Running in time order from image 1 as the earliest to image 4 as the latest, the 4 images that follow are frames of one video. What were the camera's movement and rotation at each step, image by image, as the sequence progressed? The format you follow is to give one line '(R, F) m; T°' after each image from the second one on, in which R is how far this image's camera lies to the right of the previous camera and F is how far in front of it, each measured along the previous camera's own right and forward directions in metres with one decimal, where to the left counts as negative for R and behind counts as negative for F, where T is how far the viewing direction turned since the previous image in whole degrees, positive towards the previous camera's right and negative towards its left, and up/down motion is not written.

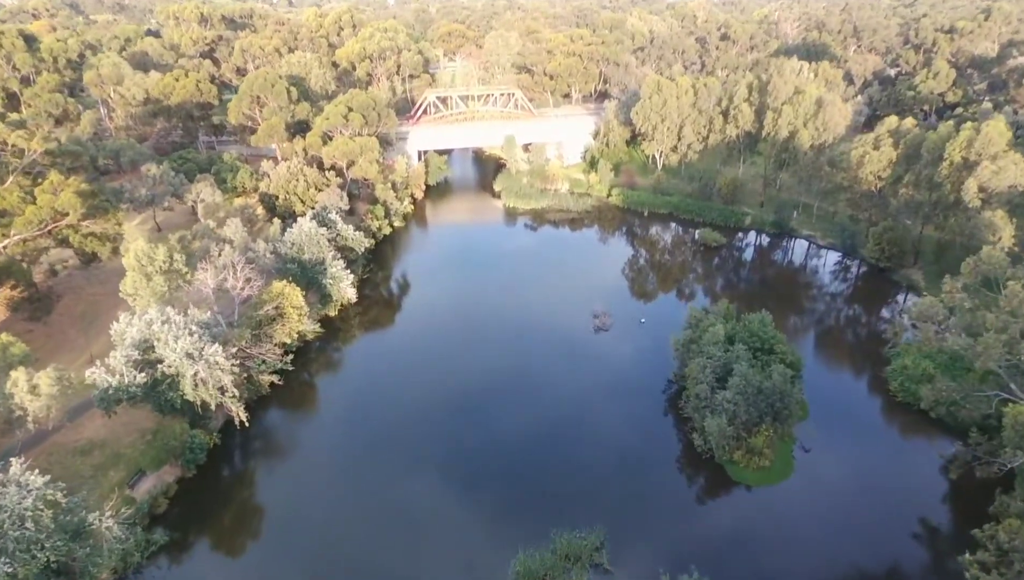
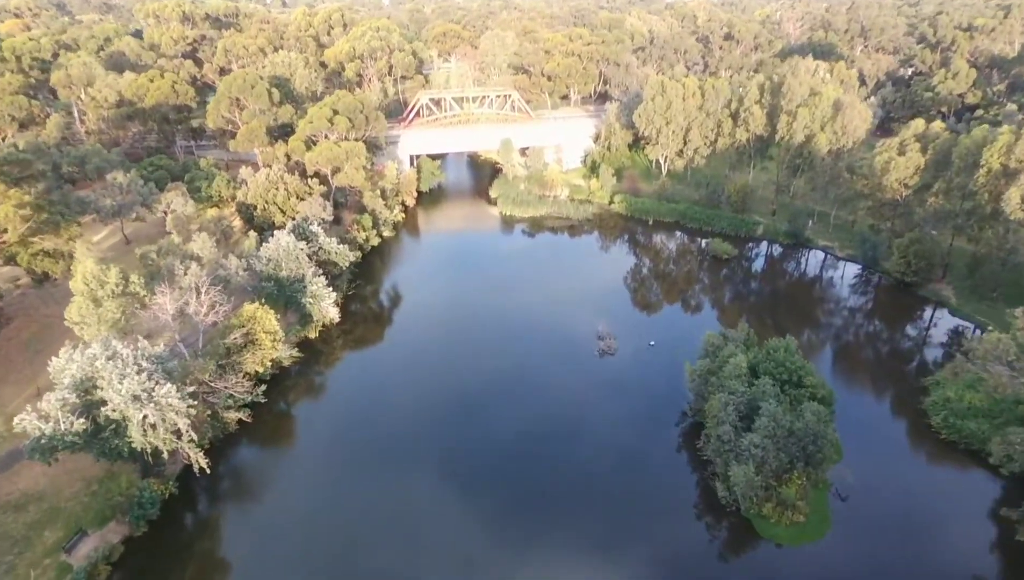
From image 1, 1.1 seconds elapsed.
(0.0, +3.6) m; 0°
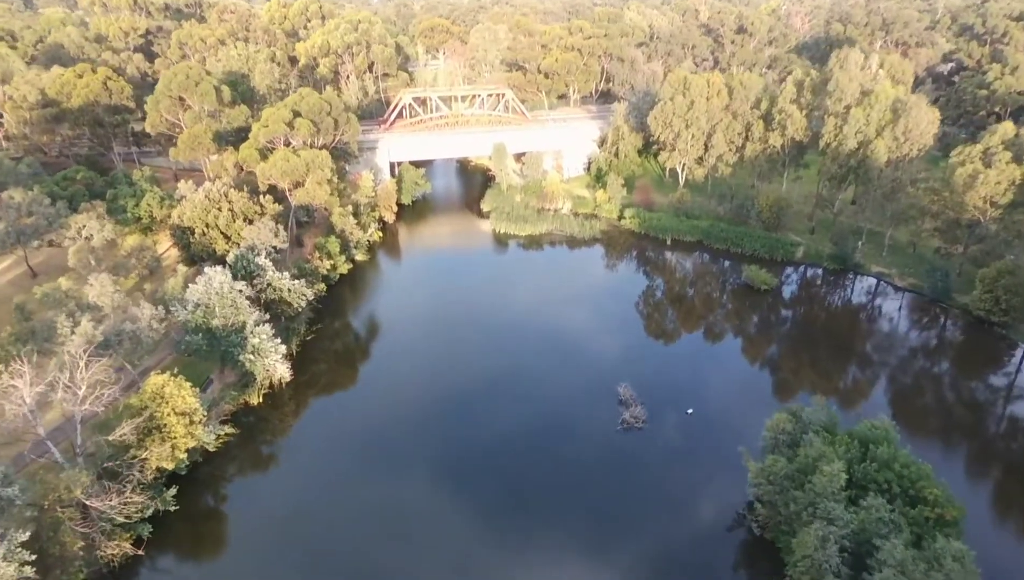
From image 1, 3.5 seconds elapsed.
(-0.3, +8.5) m; +1°
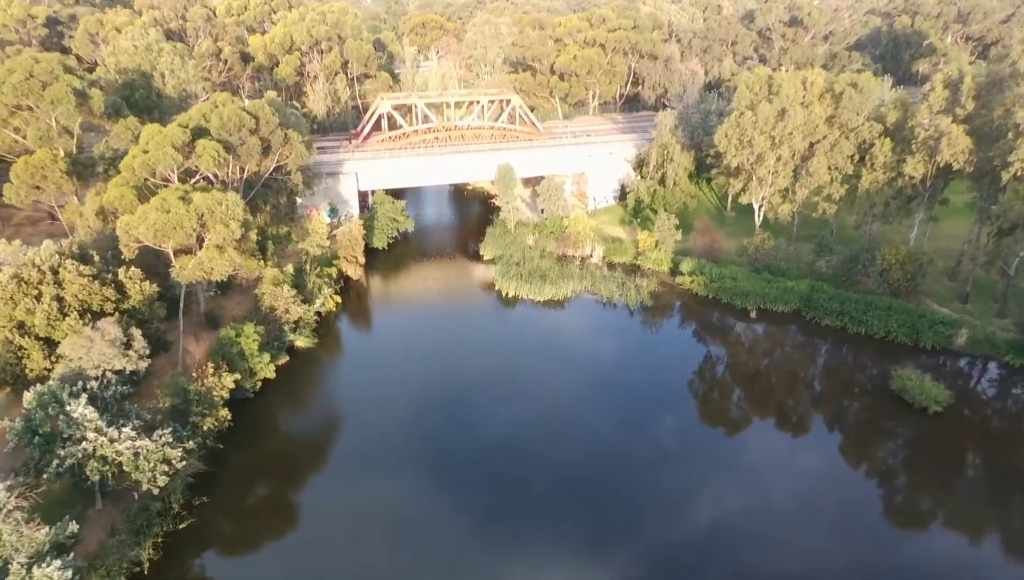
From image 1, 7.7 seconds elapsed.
(-0.8, +15.6) m; 0°
